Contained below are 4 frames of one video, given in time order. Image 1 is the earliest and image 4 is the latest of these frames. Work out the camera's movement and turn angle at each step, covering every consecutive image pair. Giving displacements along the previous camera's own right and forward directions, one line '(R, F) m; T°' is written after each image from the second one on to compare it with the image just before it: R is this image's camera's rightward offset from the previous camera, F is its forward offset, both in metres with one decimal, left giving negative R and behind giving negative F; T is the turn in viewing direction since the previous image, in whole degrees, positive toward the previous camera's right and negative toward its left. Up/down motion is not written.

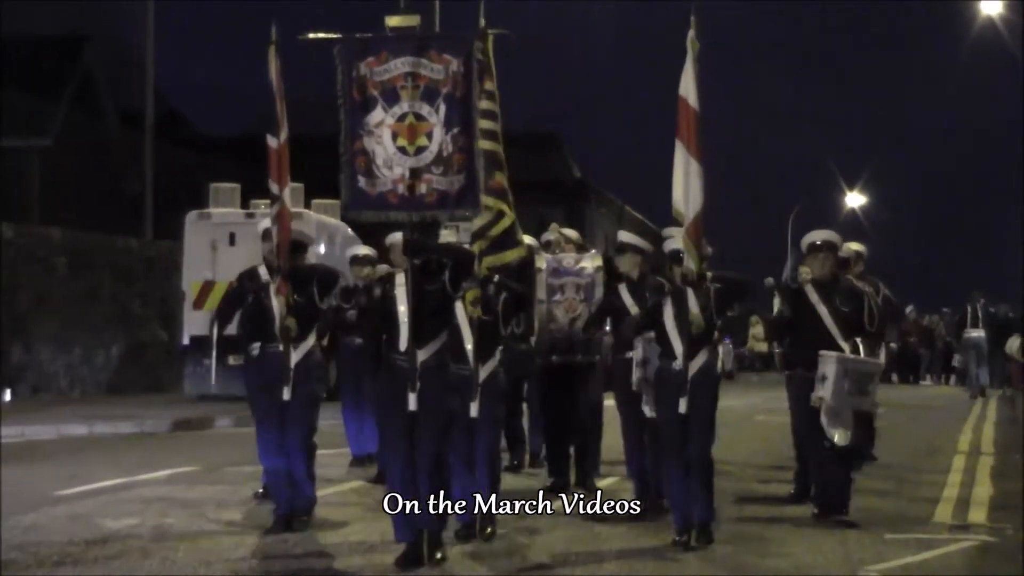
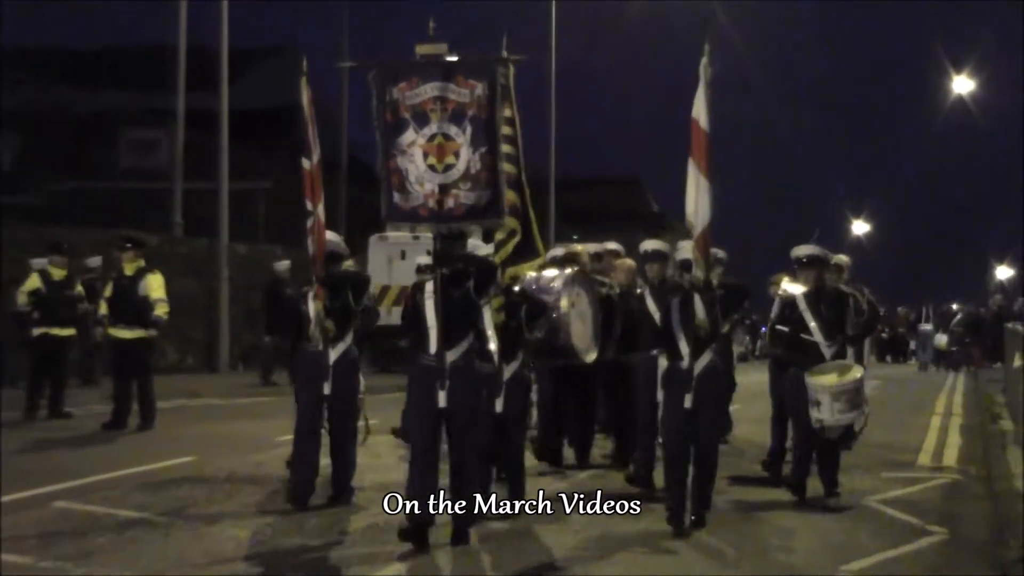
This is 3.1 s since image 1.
(+0.7, -0.9) m; -4°
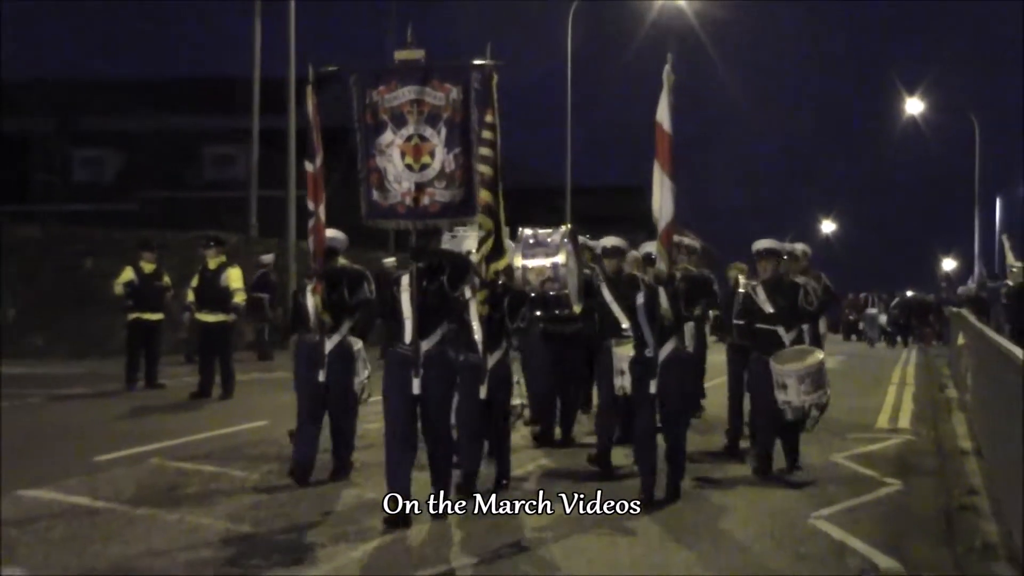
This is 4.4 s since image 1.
(-0.4, -0.8) m; +3°
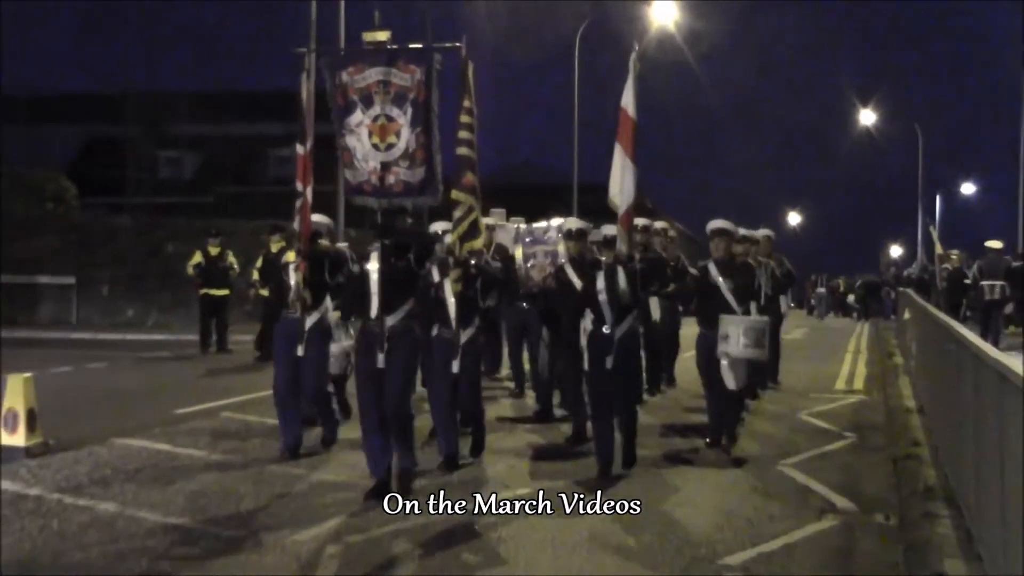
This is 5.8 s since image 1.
(-0.4, -0.8) m; +3°
